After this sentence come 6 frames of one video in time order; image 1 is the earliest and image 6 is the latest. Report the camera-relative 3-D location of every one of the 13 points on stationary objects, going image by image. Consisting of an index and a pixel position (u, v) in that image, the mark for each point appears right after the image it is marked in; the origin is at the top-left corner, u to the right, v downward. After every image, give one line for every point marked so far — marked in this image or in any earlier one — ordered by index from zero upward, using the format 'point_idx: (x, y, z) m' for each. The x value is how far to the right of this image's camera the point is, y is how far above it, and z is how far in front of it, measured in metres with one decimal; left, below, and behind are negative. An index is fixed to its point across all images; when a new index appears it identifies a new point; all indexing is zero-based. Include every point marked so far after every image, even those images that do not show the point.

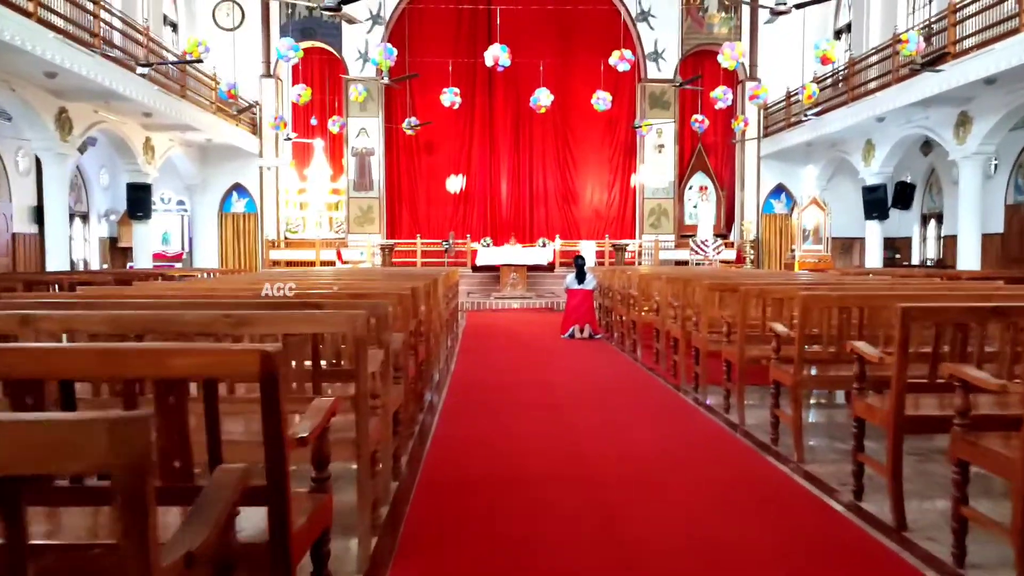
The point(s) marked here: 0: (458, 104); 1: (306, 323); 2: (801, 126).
0: (-1.1, +3.8, +15.1) m
1: (-1.0, -0.2, +3.6) m
2: (+6.7, +3.8, +17.4) m
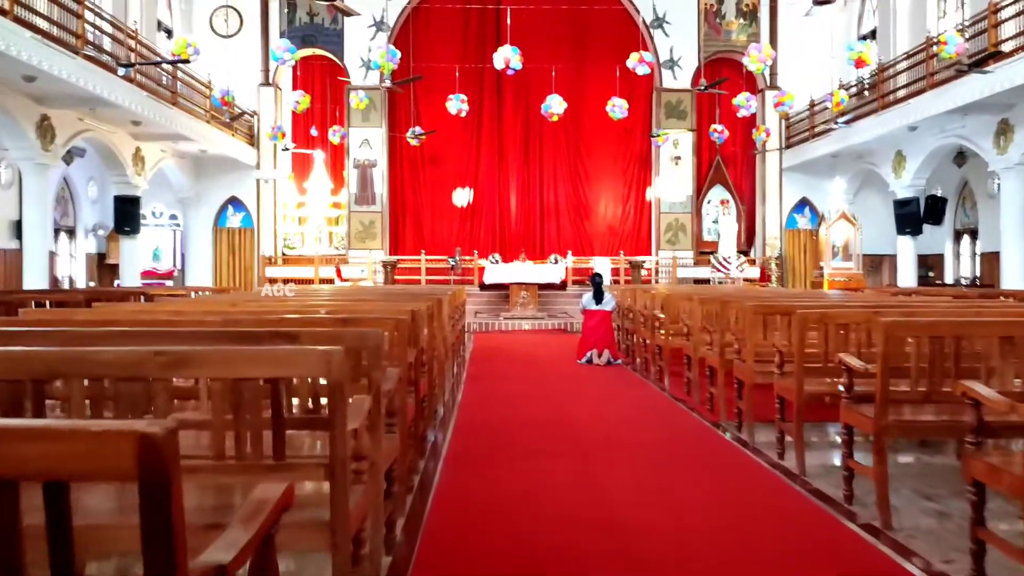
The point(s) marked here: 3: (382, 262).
0: (-0.9, +3.4, +14.2) m
1: (-0.9, -0.3, +2.6) m
2: (+7.0, +3.3, +16.5) m
3: (-2.8, +0.6, +16.1) m
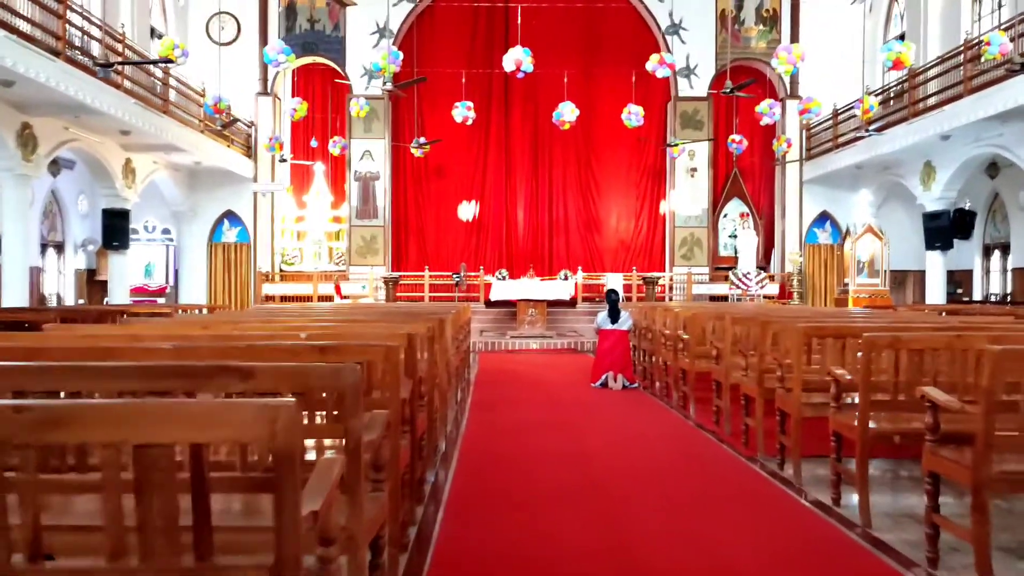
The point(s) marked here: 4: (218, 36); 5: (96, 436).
0: (-0.8, +3.1, +13.5) m
1: (-0.8, -0.3, +1.8) m
2: (+7.1, +3.0, +15.7) m
3: (-2.6, +0.2, +15.3) m
4: (-6.7, +5.7, +17.1) m
5: (-1.0, -0.4, +1.8) m
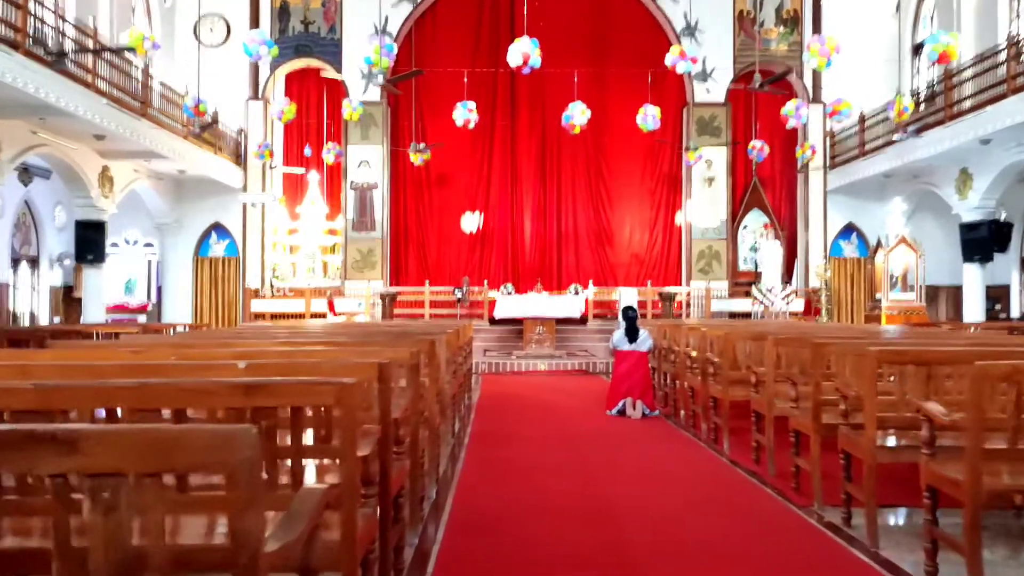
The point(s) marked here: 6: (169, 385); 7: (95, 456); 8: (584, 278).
0: (-0.7, +2.8, +12.5) m
1: (-0.8, -0.3, +0.7) m
2: (+7.2, +2.7, +14.6) m
3: (-2.5, -0.1, +14.3) m
4: (-6.6, +5.4, +16.2) m
5: (-1.0, -0.4, +0.7) m
6: (-1.1, -0.3, +2.4) m
7: (-0.9, -0.3, +1.5) m
8: (+1.7, +0.2, +17.8) m
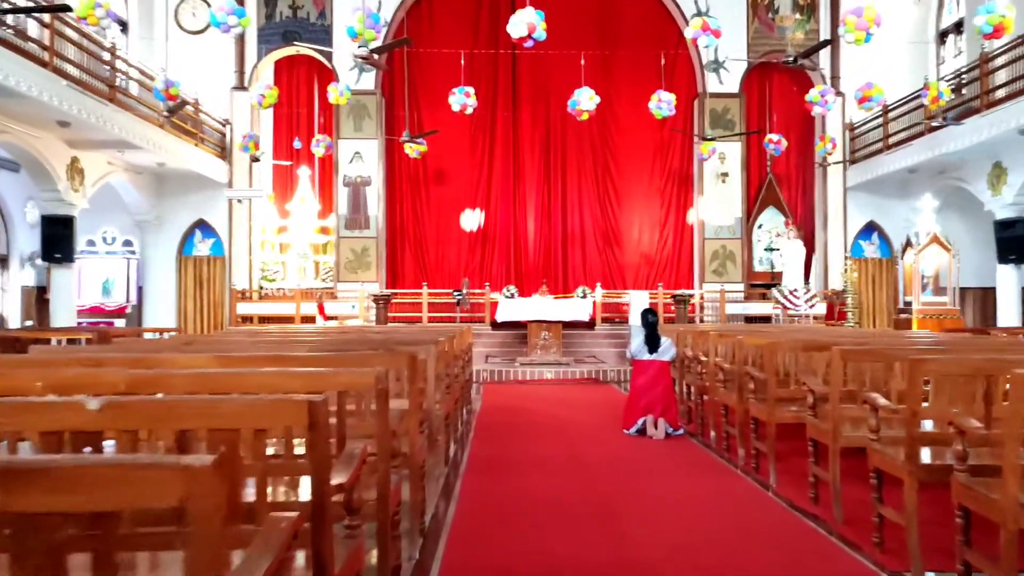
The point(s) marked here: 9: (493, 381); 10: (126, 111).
0: (-0.6, +2.8, +11.6) m
1: (-0.8, -0.3, -0.2) m
2: (+7.3, +2.6, +13.6) m
3: (-2.5, -0.1, +13.3) m
4: (-6.5, +5.3, +15.2) m
5: (-1.0, -0.3, -0.3) m
6: (-1.1, -0.3, +1.4) m
7: (-0.9, -0.3, +0.6) m
8: (+1.7, +0.2, +16.8) m
9: (-0.3, -1.4, +11.4) m
10: (-5.9, +2.7, +11.5) m
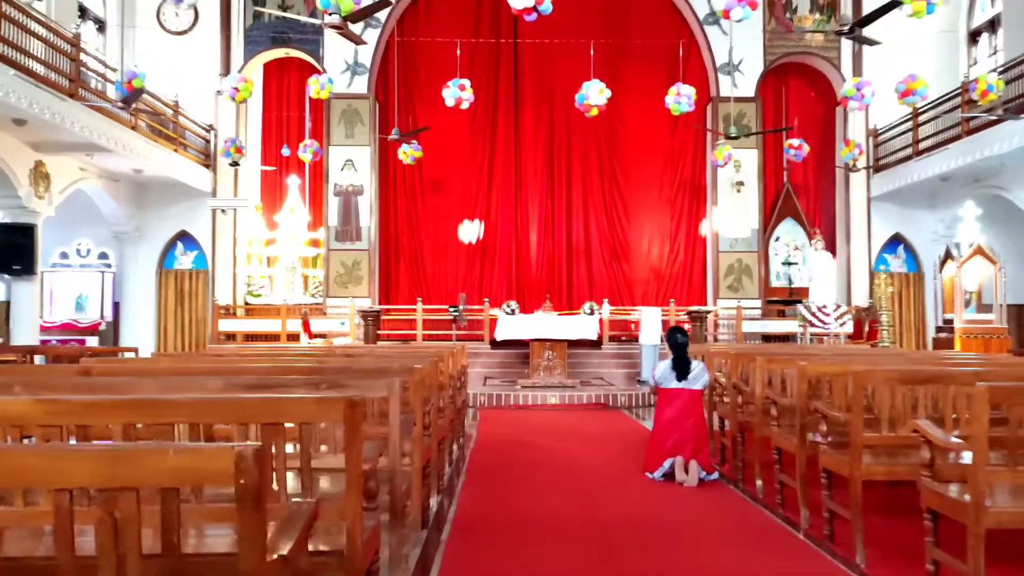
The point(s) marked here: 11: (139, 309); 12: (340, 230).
0: (-0.6, +2.6, +10.6) m
1: (-0.8, -0.3, -1.3) m
2: (+7.3, +2.3, +12.6) m
3: (-2.5, -0.4, +12.2) m
4: (-6.5, +5.0, +14.3) m
5: (-1.0, -0.3, -1.3) m
6: (-1.1, -0.3, +0.3) m
7: (-0.9, -0.3, -0.5) m
8: (+1.8, -0.1, +15.7) m
9: (-0.3, -1.6, +10.3) m
10: (-5.9, +2.5, +10.5) m
11: (-7.1, -0.4, +14.3) m
12: (-3.4, +1.2, +14.9) m
